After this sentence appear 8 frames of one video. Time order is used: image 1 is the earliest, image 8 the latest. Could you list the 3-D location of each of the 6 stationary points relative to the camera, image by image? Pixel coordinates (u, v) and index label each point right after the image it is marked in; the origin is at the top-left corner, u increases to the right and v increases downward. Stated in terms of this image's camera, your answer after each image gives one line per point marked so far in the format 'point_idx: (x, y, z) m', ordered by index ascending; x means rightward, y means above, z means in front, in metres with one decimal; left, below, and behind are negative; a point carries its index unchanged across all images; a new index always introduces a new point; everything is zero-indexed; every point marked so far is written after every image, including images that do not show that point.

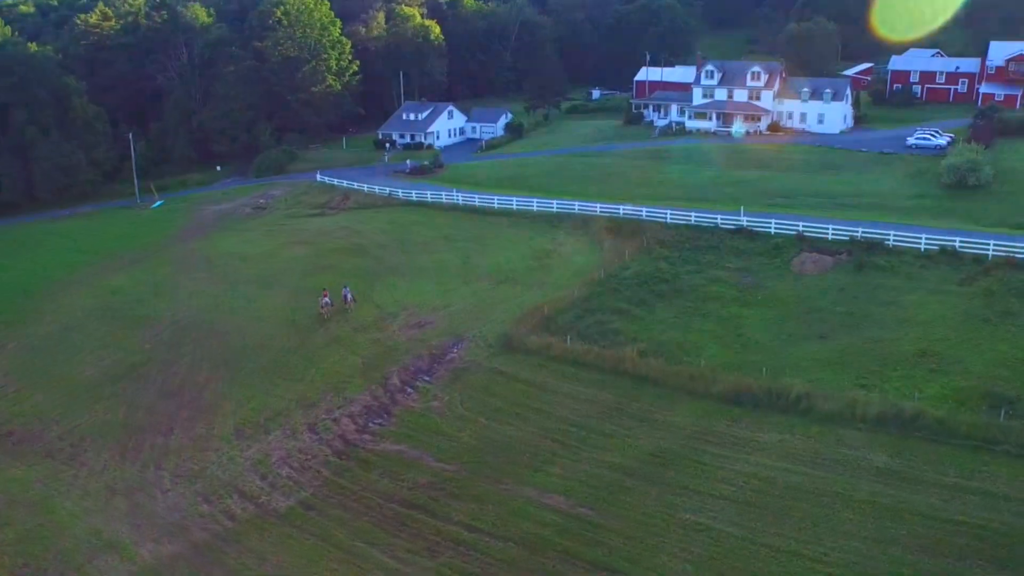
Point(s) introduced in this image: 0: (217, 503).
0: (-6.8, -4.8, +19.7) m
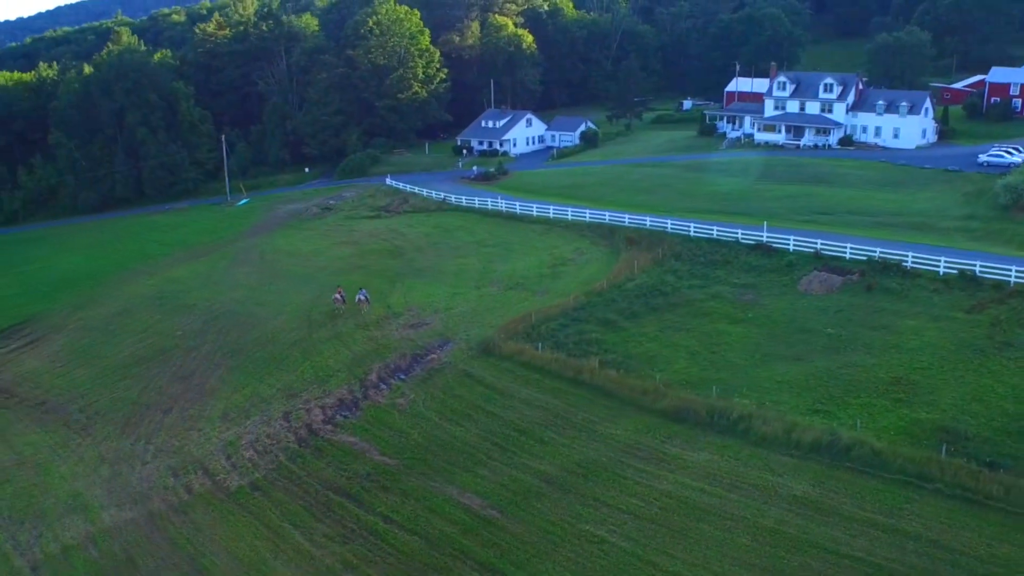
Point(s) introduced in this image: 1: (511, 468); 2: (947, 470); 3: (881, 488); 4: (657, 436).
0: (-8.1, -4.6, +21.3) m
1: (-0.1, -4.0, +19.2) m
2: (+8.2, -3.5, +16.4) m
3: (+7.0, -3.8, +16.4) m
4: (+3.2, -3.3, +19.2) m
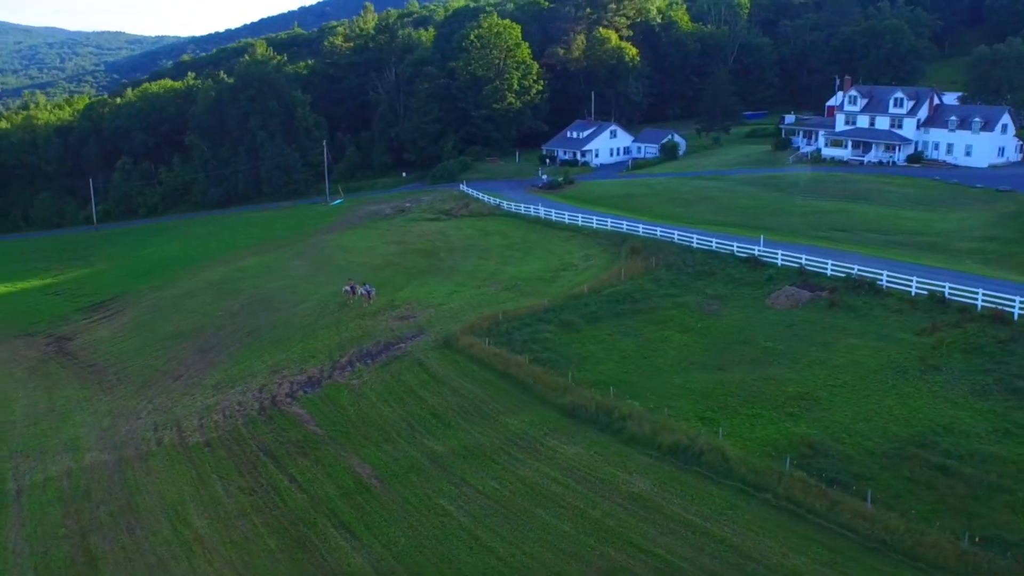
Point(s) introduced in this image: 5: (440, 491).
0: (-10.0, -4.0, +24.5) m
1: (-2.4, -3.8, +21.0) m
2: (+5.2, -3.7, +16.6) m
3: (+3.9, -4.0, +16.9) m
4: (+0.8, -3.3, +20.3) m
5: (-1.5, -4.4, +18.8) m
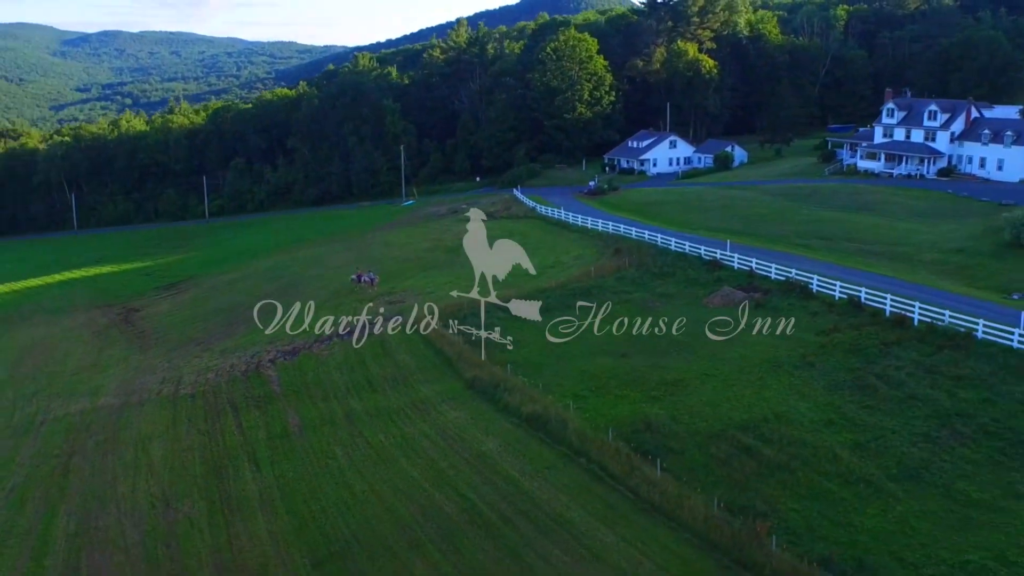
0: (-11.7, -3.2, +29.1) m
1: (-4.8, -3.3, +24.3) m
2: (+1.9, -3.4, +18.7) m
3: (+0.7, -3.7, +19.2) m
4: (-1.7, -2.9, +23.1) m
5: (-4.3, -3.9, +22.0) m
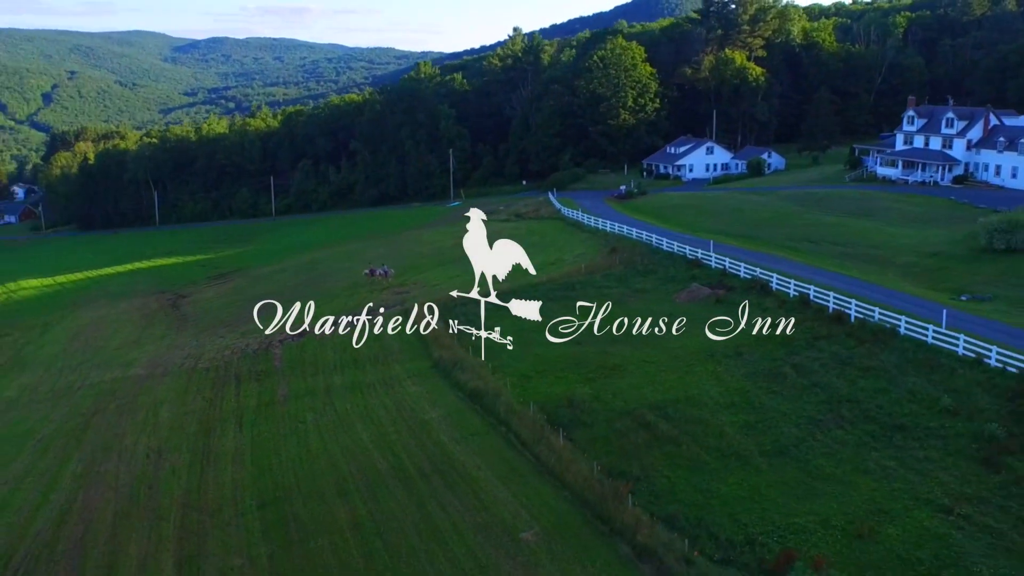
0: (-12.2, -2.6, +32.5) m
1: (-5.9, -2.8, +27.1) m
2: (+0.3, -3.2, +20.8) m
3: (-0.9, -3.4, +21.4) m
4: (-2.9, -2.6, +25.6) m
5: (-5.6, -3.5, +24.7) m
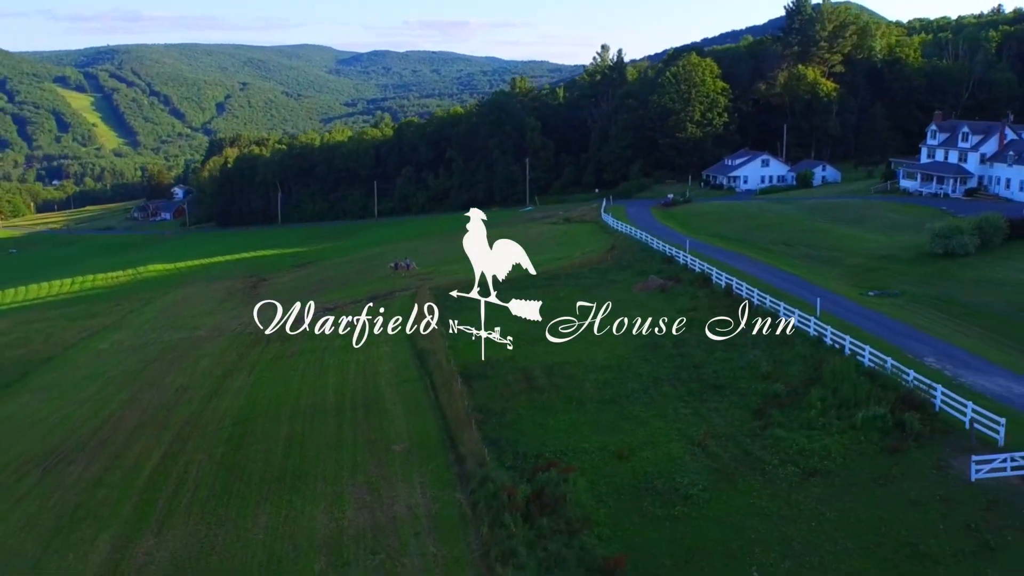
0: (-12.4, -1.7, +39.3) m
1: (-7.1, -2.0, +32.9) m
2: (-2.0, -2.5, +25.7) m
3: (-3.1, -2.7, +26.5) m
4: (-4.4, -1.9, +30.9) m
5: (-7.2, -2.6, +30.5) m
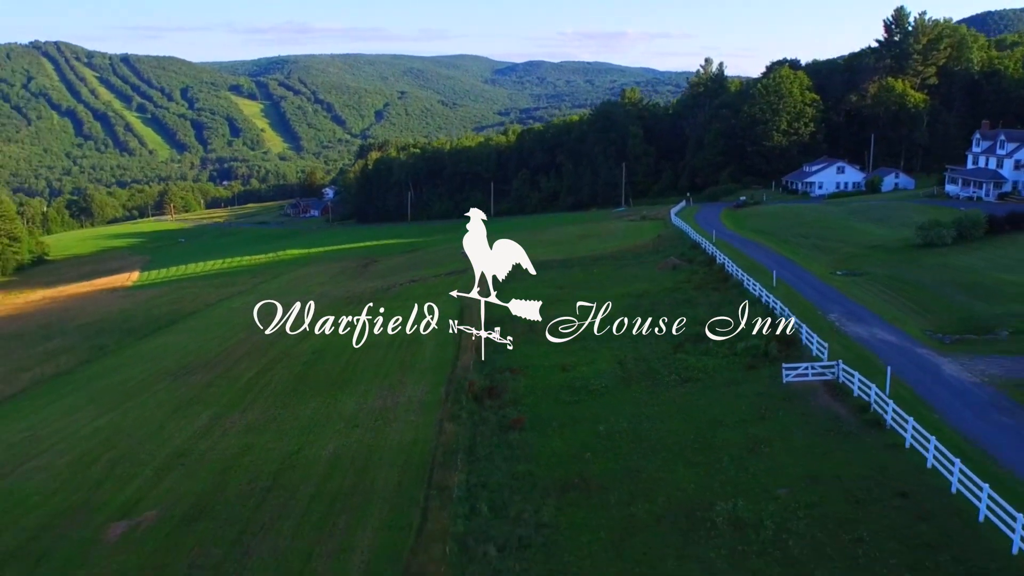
0: (-9.5, -0.2, +47.8) m
1: (-5.3, -0.6, +40.6) m
2: (-1.6, -1.2, +32.7) m
3: (-2.5, -1.3, +33.6) m
4: (-3.0, -0.6, +38.2) m
5: (-5.9, -1.2, +38.3) m
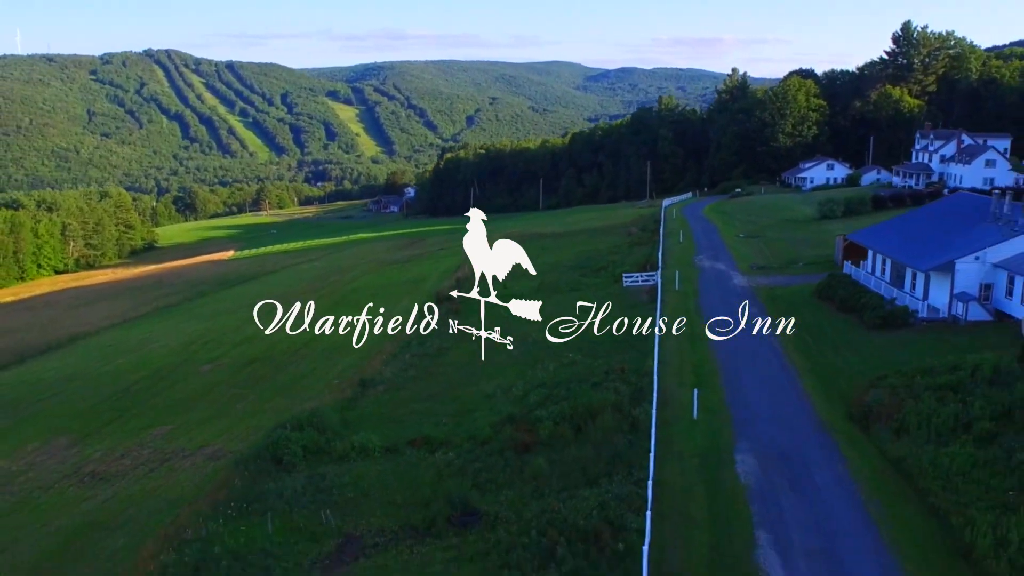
0: (-8.9, +2.2, +60.0) m
1: (-5.5, +1.7, +52.4) m
2: (-2.5, +1.1, +44.2) m
3: (-3.4, +1.0, +45.2) m
4: (-3.4, +1.7, +49.9) m
5: (-6.3, +1.2, +50.2) m
